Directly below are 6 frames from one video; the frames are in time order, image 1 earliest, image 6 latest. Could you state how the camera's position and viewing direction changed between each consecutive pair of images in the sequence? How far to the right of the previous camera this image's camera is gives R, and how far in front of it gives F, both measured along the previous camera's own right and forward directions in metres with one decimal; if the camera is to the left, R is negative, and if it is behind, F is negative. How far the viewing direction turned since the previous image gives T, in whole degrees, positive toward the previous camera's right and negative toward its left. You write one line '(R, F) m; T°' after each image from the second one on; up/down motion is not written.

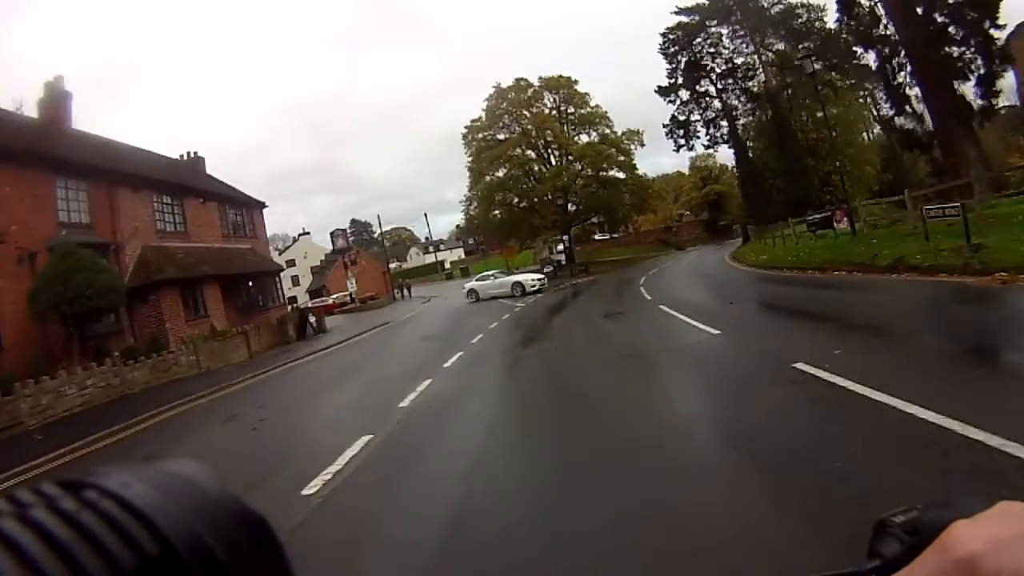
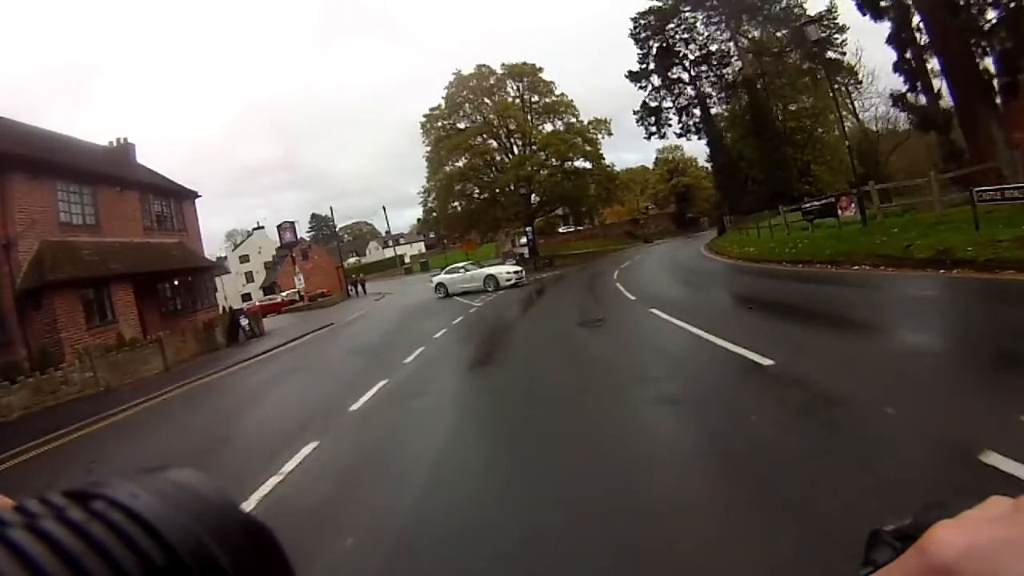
(0.0, +0.4) m; +3°
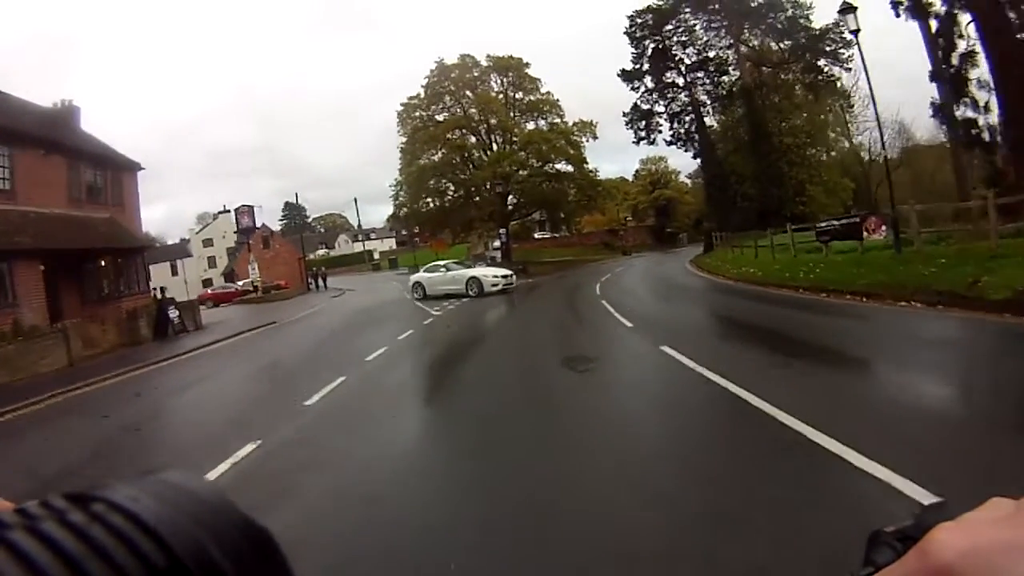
(0.0, +0.4) m; +2°
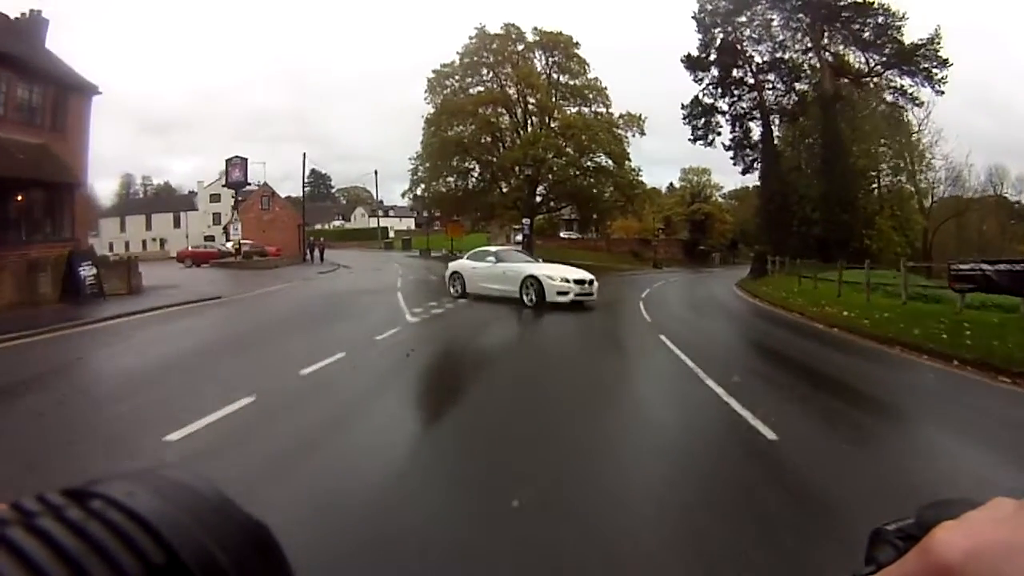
(0.0, +0.7) m; -1°
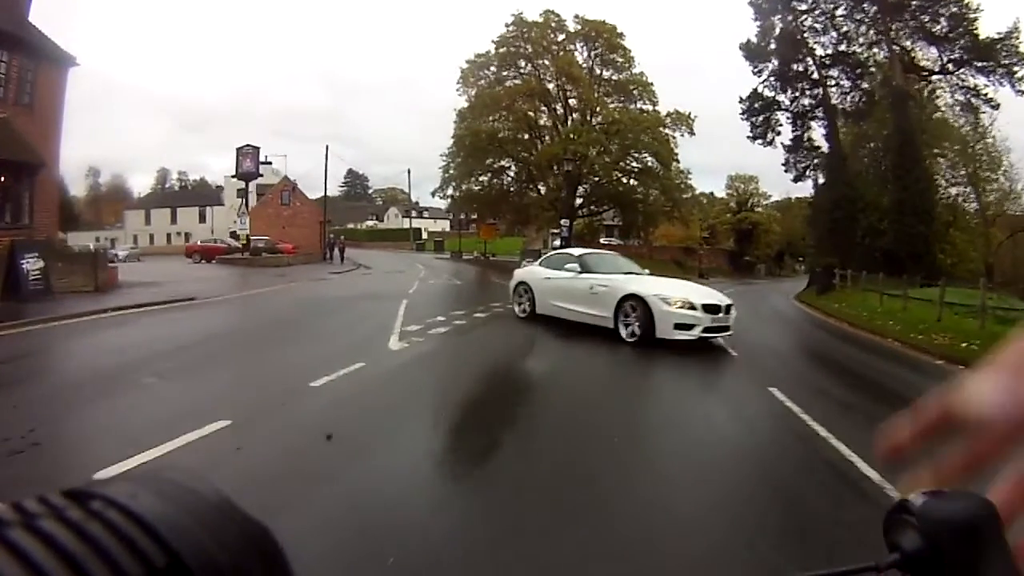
(0.0, +0.4) m; -3°
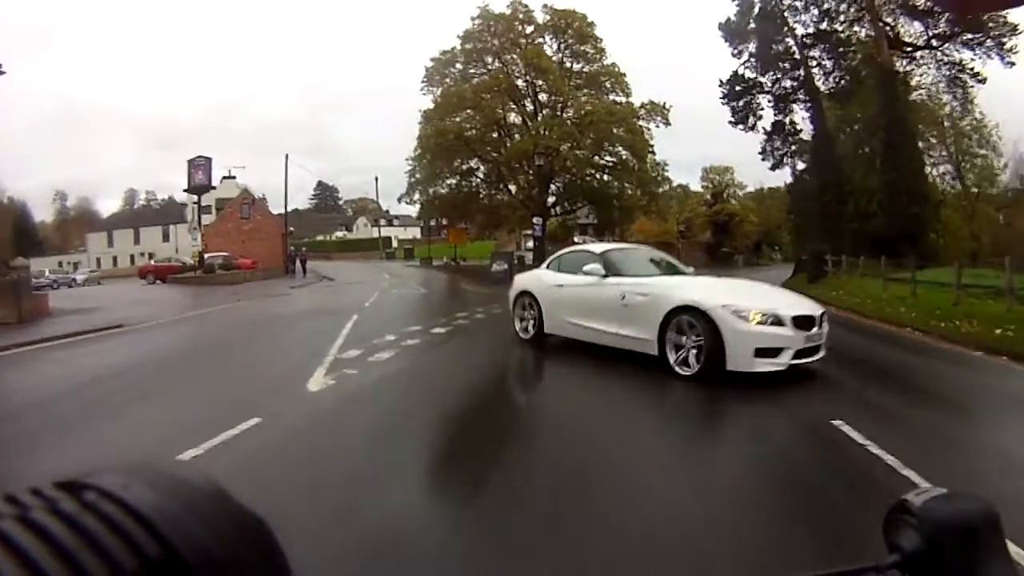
(0.0, +0.2) m; +2°
